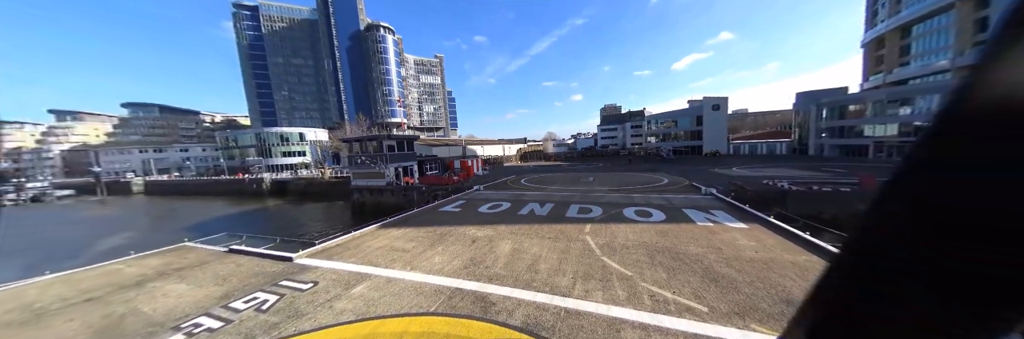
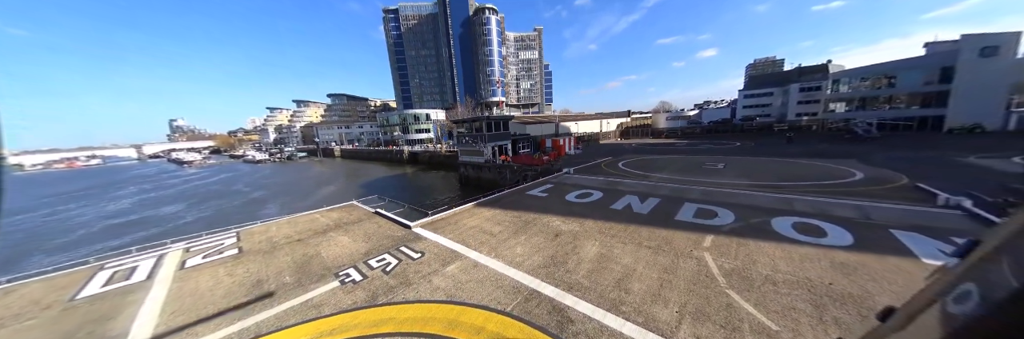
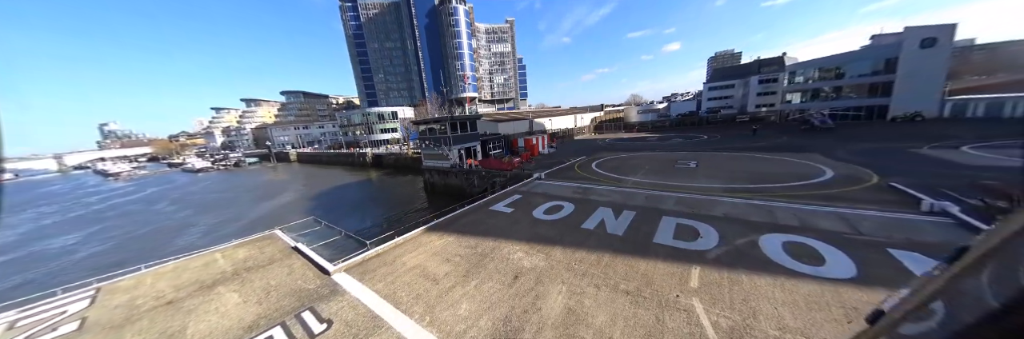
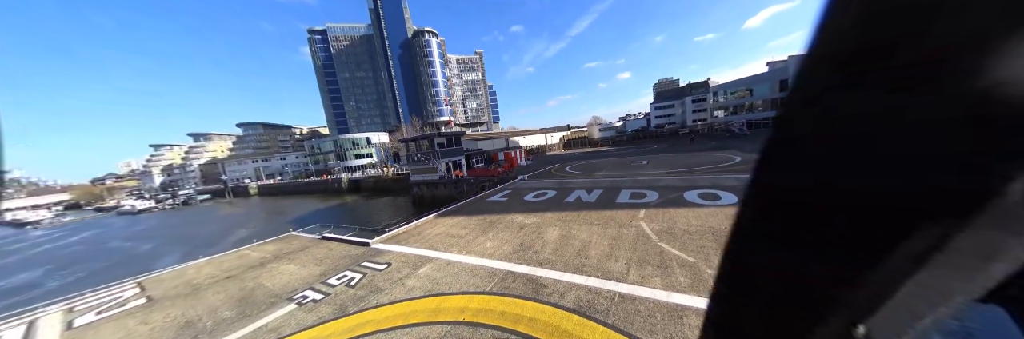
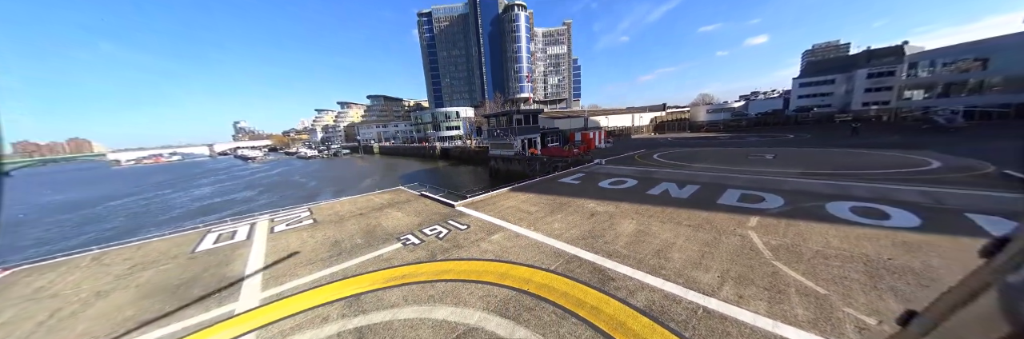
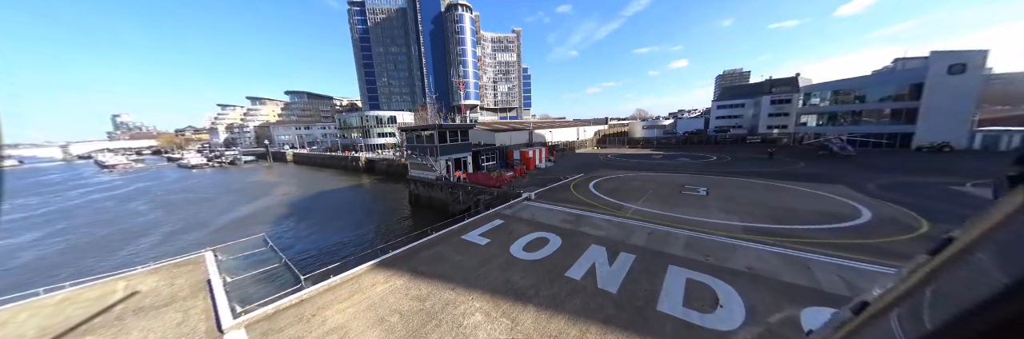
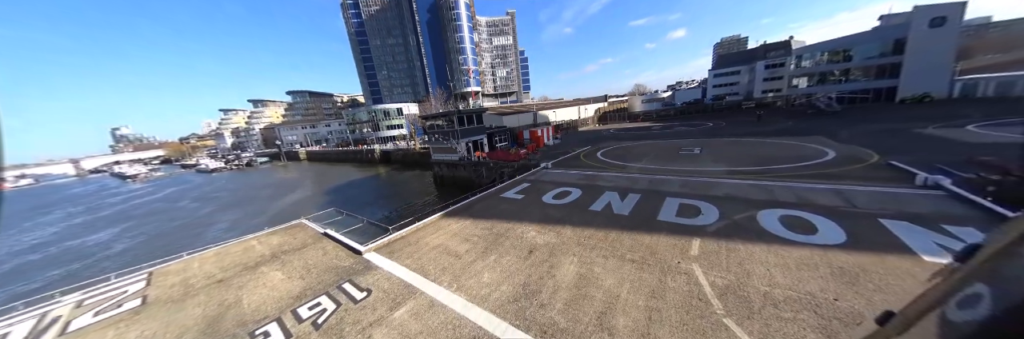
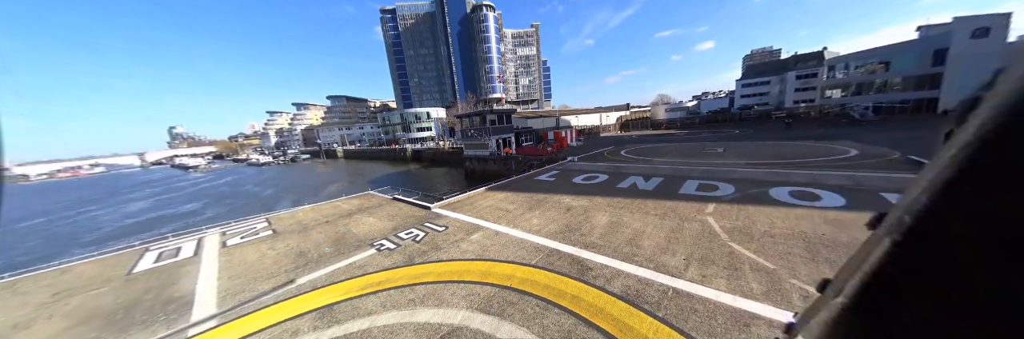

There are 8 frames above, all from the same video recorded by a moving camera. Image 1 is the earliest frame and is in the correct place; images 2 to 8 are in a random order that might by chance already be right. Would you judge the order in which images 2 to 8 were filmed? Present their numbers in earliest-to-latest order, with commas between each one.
4, 8, 5, 2, 7, 3, 6
